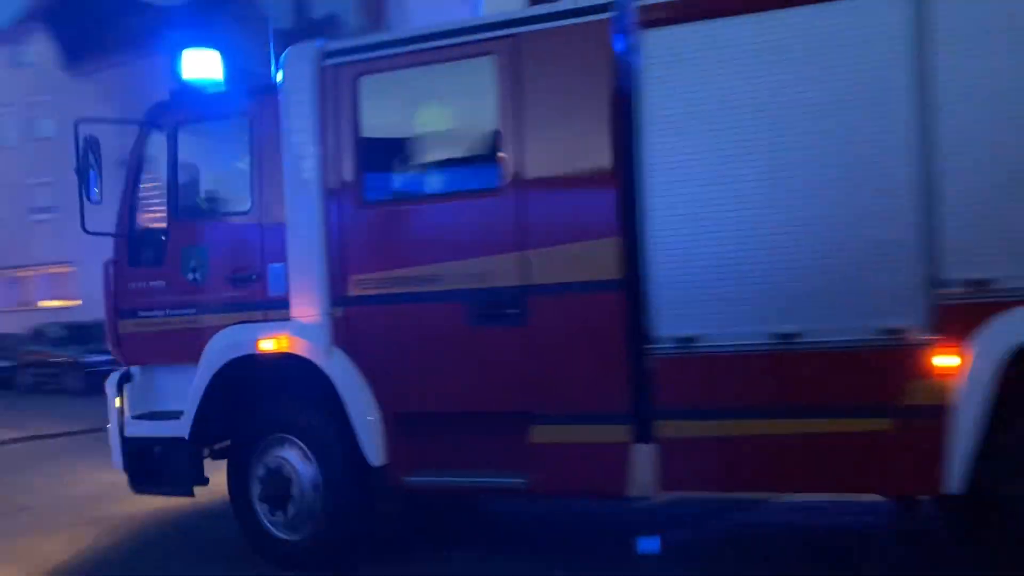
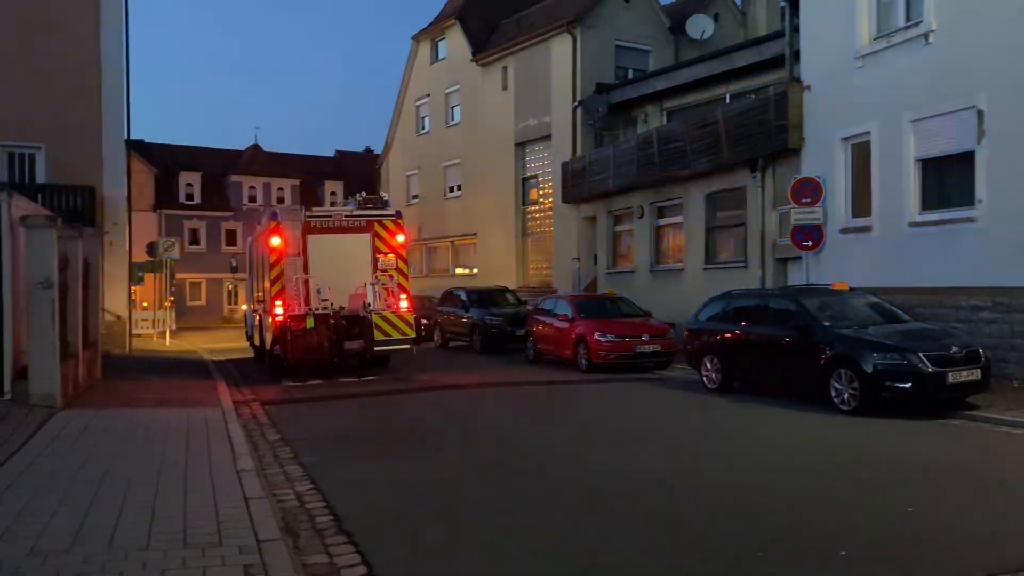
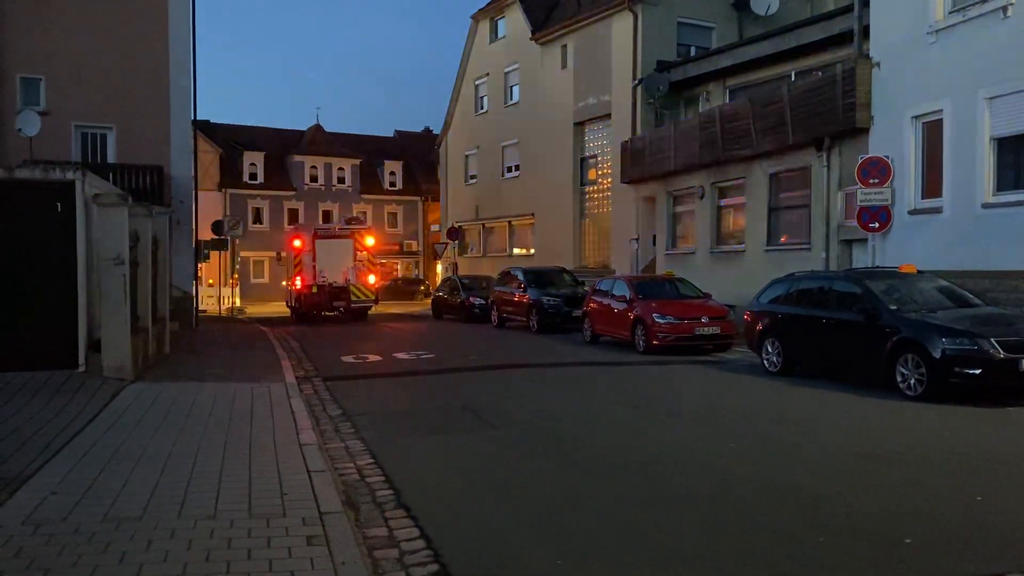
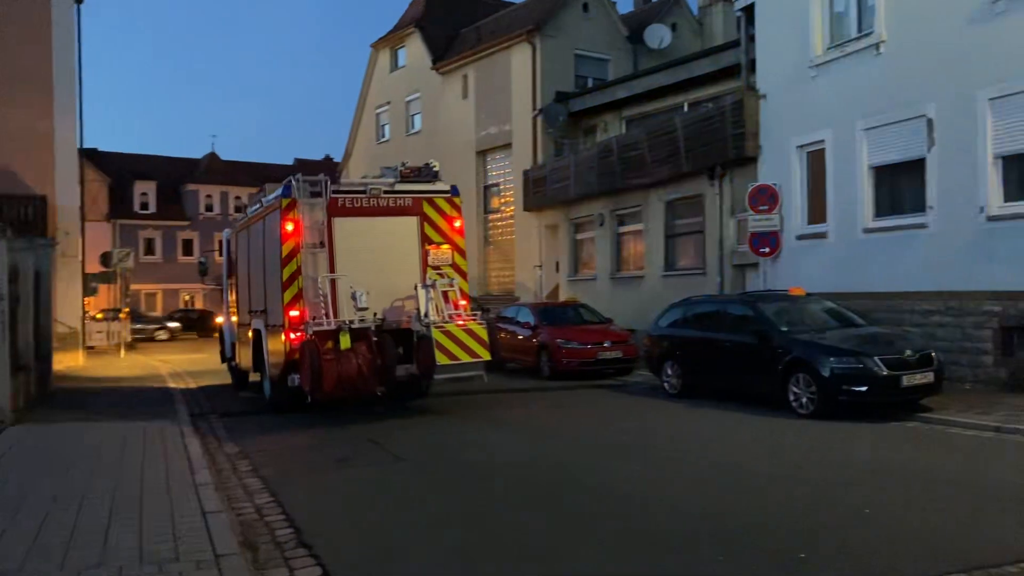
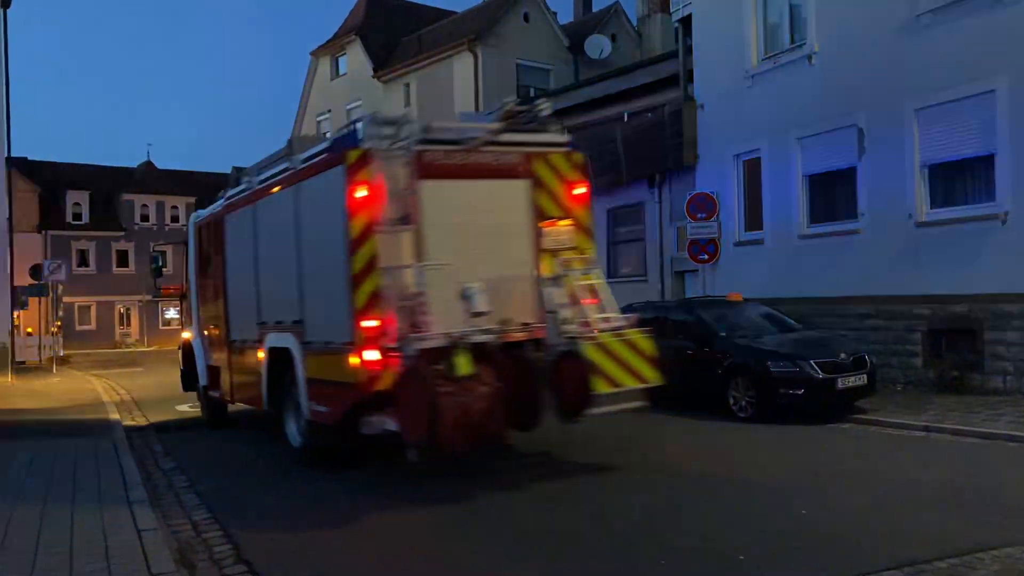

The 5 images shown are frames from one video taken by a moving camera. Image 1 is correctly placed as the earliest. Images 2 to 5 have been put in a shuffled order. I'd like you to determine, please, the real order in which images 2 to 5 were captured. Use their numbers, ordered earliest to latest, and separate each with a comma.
5, 4, 2, 3
